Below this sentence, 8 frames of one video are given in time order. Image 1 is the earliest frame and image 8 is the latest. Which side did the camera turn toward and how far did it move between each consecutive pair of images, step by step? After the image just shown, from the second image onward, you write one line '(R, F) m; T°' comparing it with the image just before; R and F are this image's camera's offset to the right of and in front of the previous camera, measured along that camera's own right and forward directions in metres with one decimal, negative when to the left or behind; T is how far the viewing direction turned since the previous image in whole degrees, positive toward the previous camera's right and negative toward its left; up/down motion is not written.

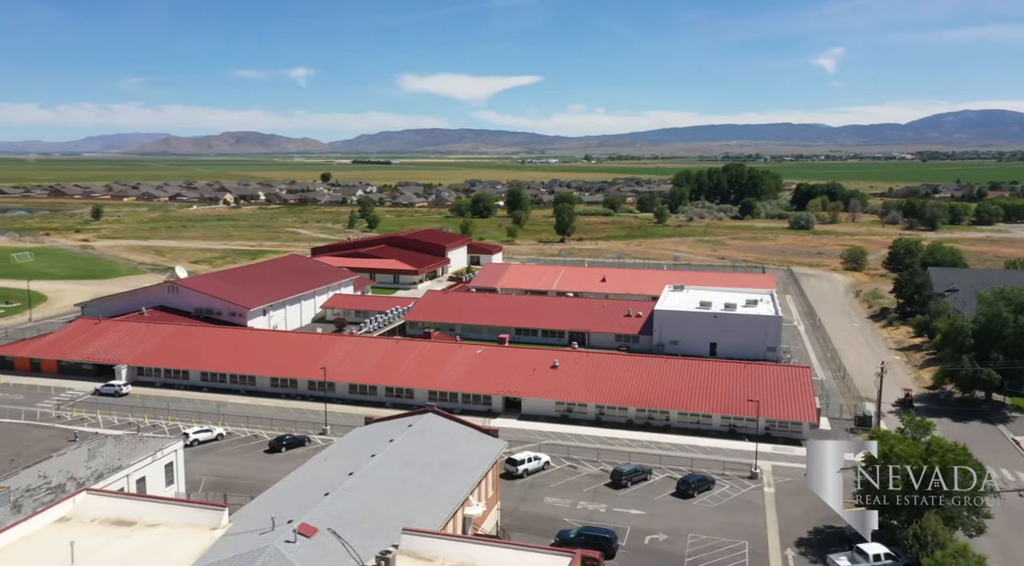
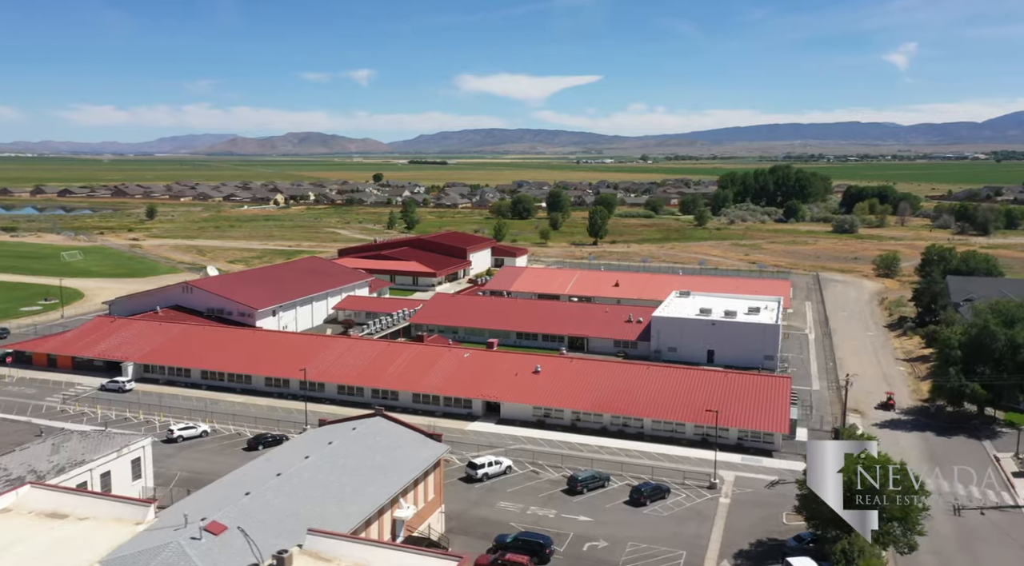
(+4.6, -0.7) m; -4°
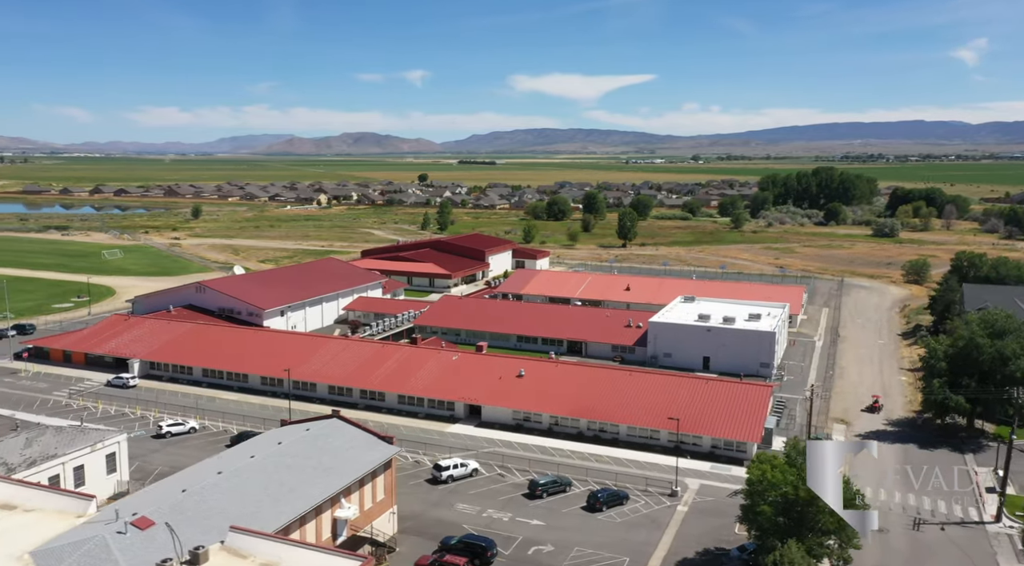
(+4.2, -0.6) m; -4°
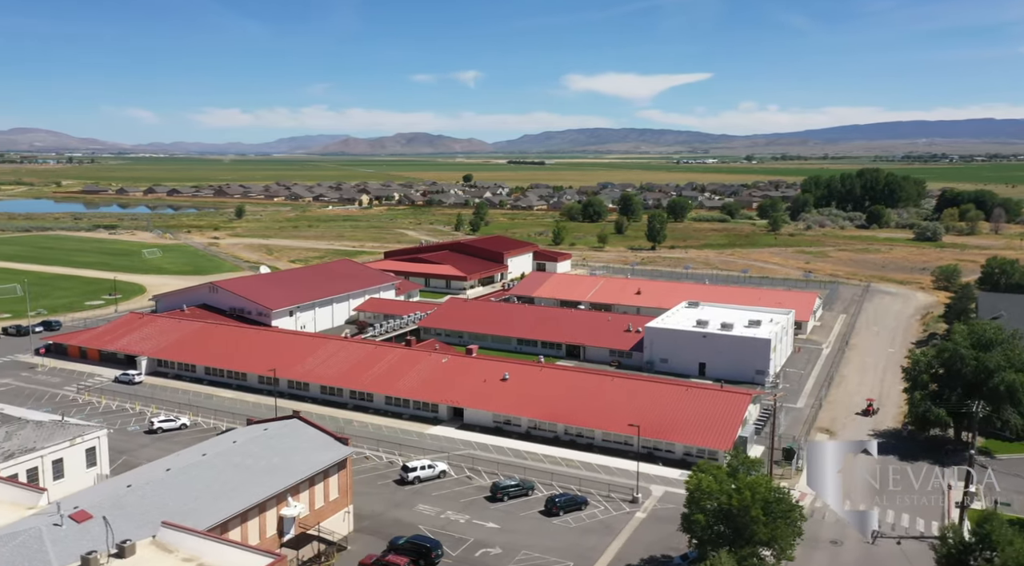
(+4.2, -0.5) m; -4°
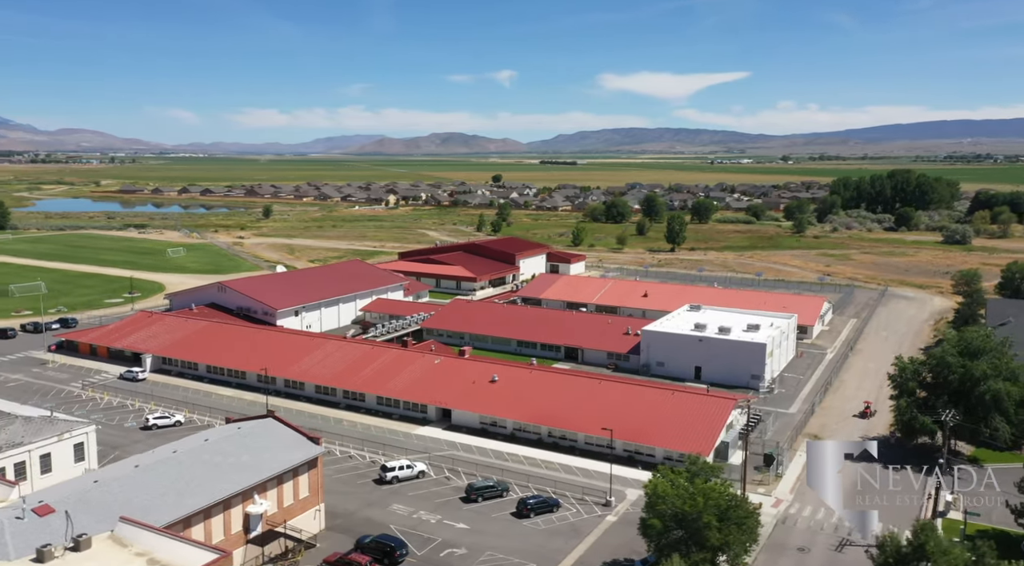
(+2.9, -0.3) m; -3°
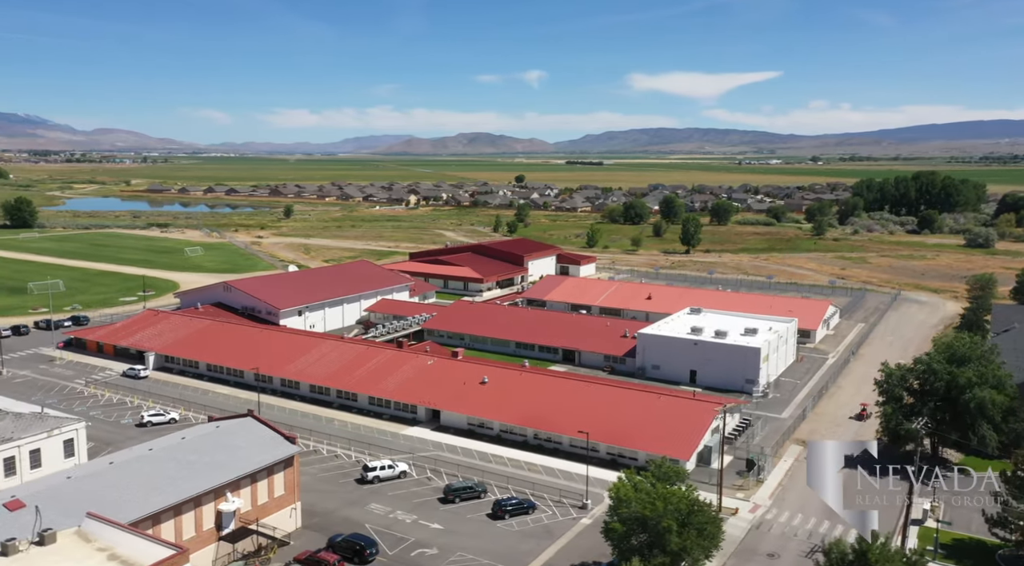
(+2.4, -0.3) m; -2°
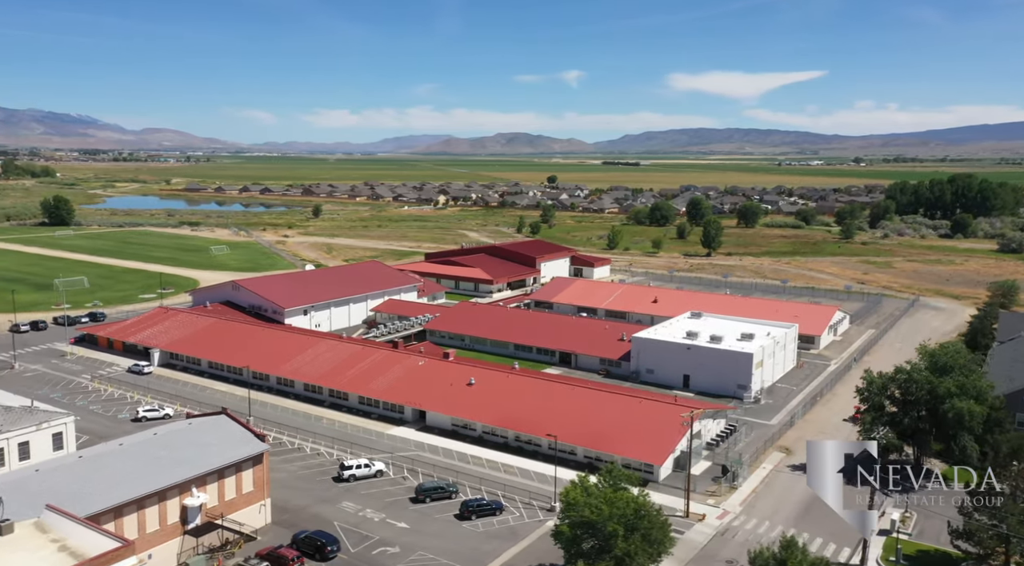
(+3.3, -0.3) m; -3°
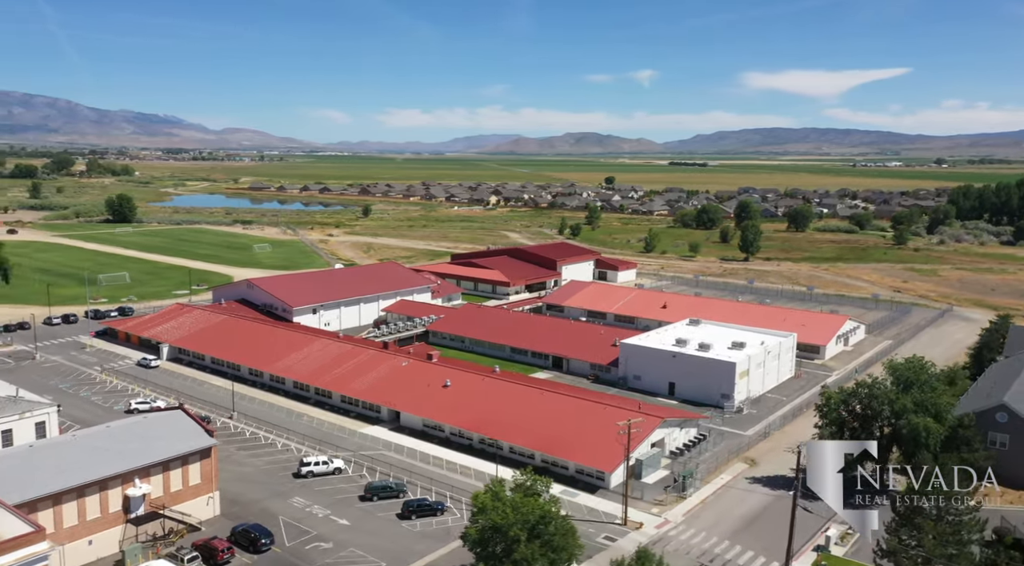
(+6.1, -0.2) m; -5°
